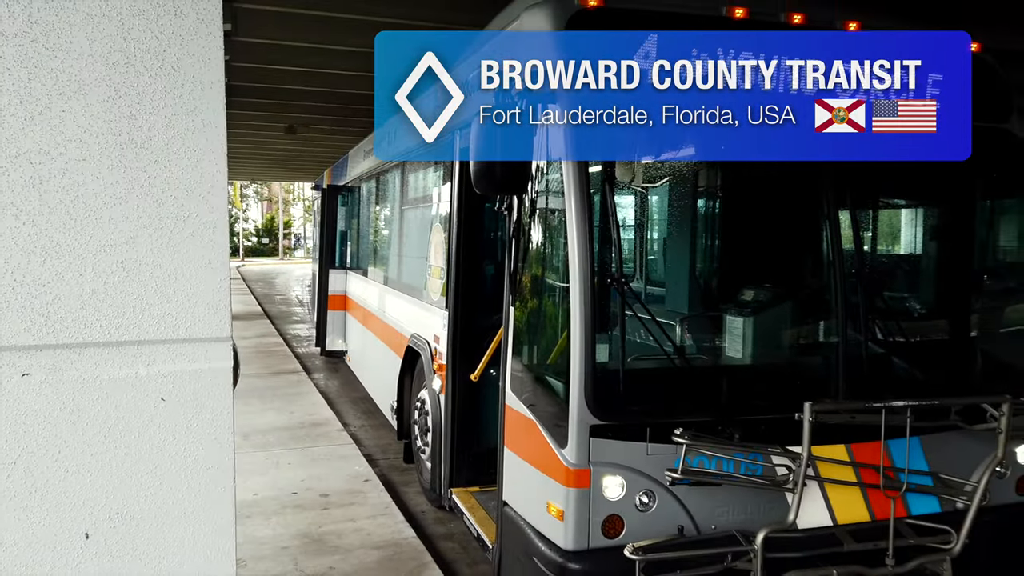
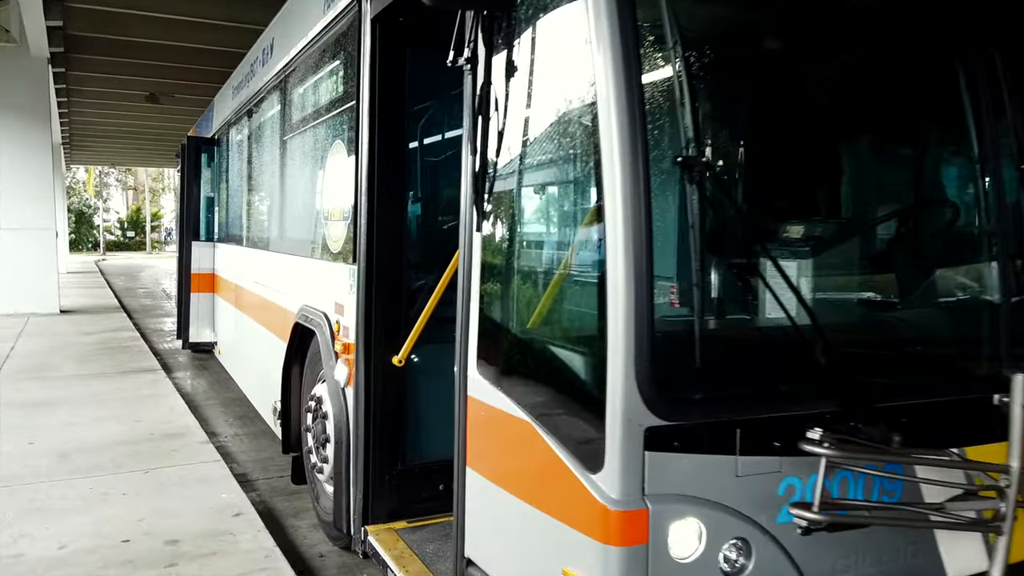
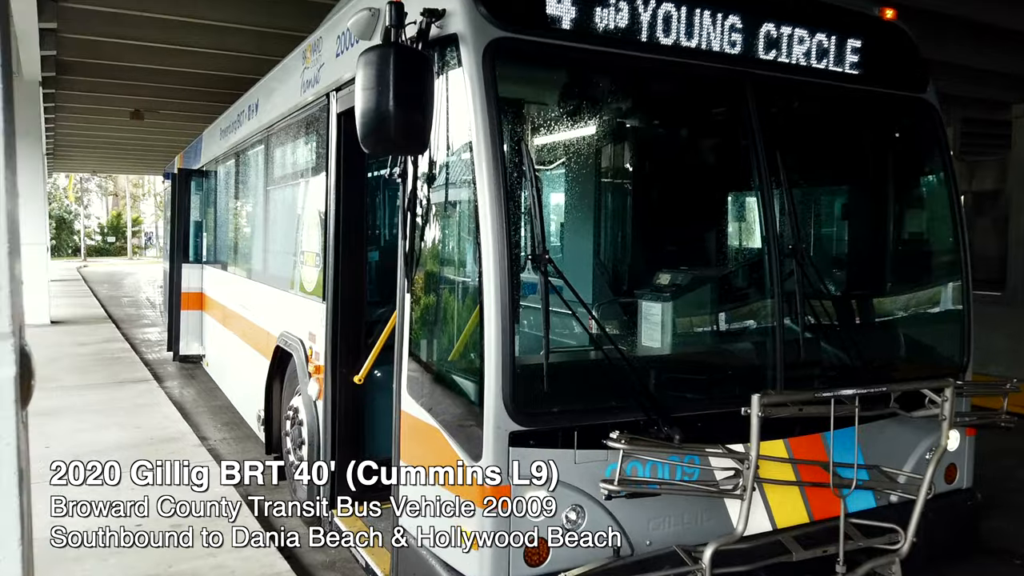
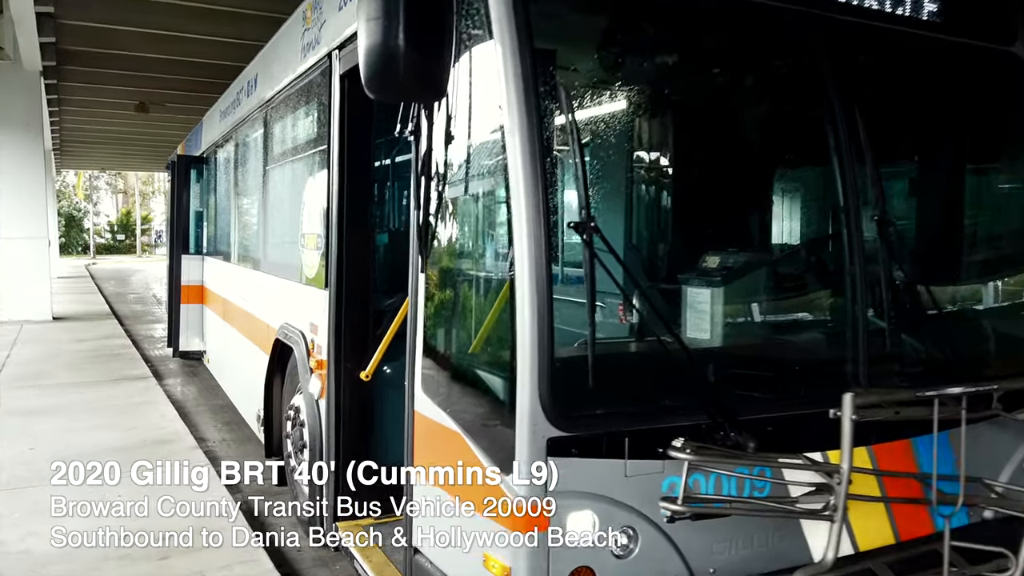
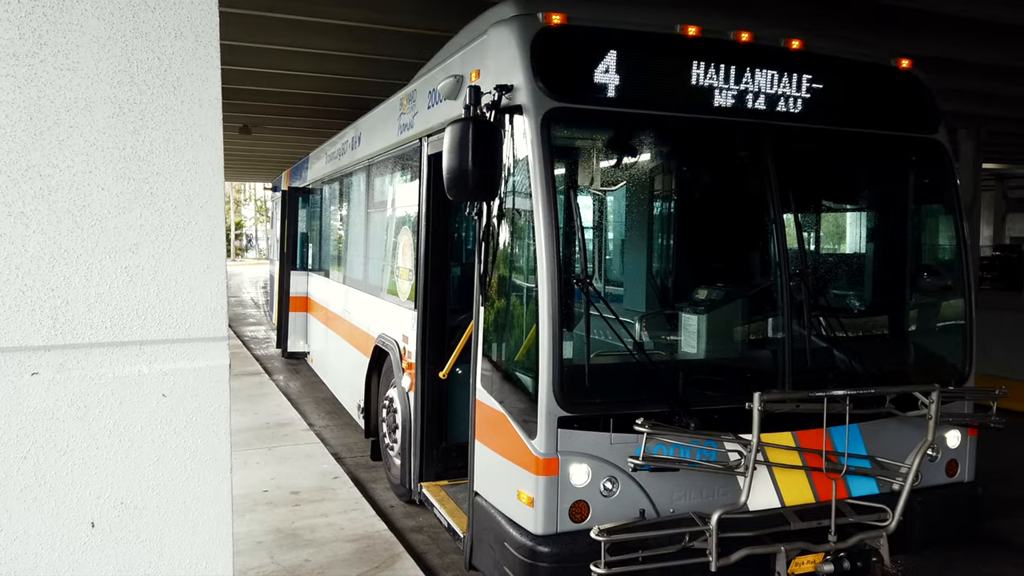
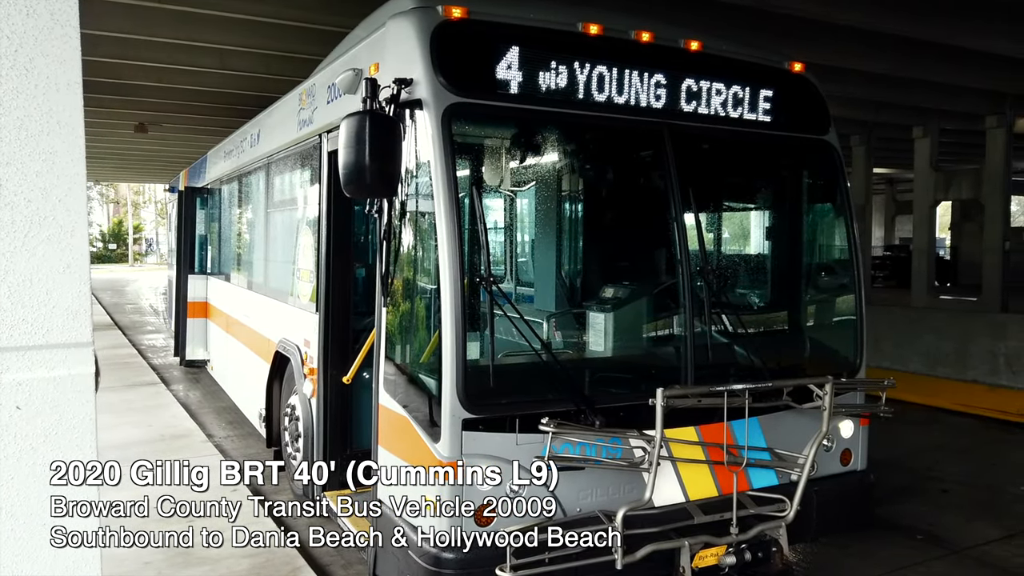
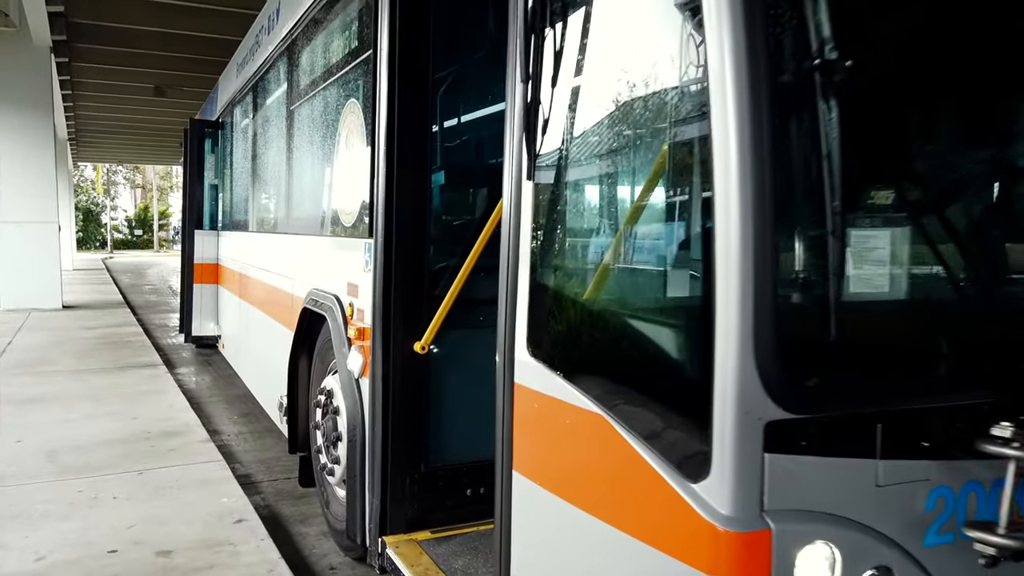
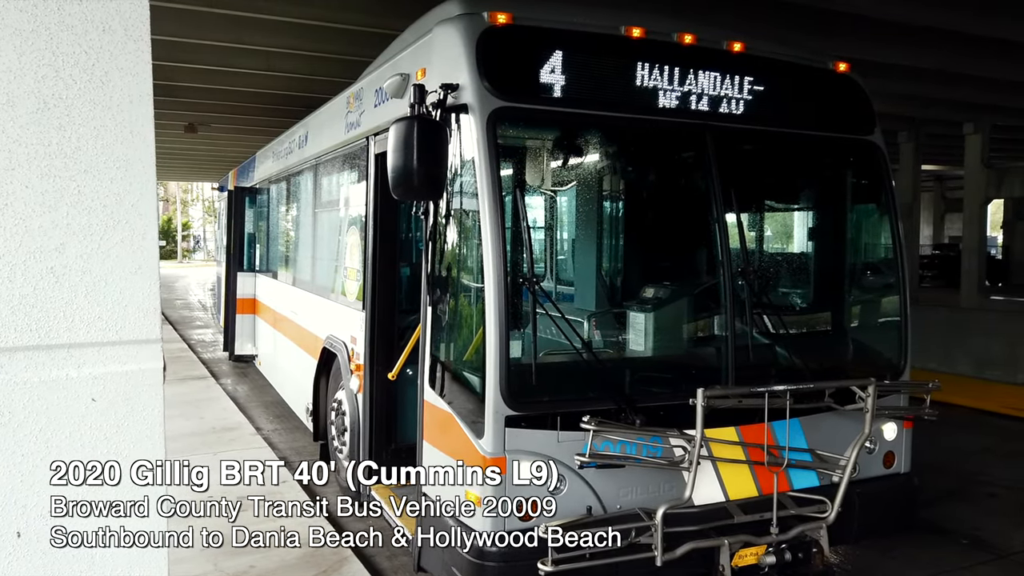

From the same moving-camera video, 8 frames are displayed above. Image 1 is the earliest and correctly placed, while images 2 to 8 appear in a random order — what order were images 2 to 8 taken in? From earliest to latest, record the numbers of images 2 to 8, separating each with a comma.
5, 8, 6, 3, 4, 2, 7
